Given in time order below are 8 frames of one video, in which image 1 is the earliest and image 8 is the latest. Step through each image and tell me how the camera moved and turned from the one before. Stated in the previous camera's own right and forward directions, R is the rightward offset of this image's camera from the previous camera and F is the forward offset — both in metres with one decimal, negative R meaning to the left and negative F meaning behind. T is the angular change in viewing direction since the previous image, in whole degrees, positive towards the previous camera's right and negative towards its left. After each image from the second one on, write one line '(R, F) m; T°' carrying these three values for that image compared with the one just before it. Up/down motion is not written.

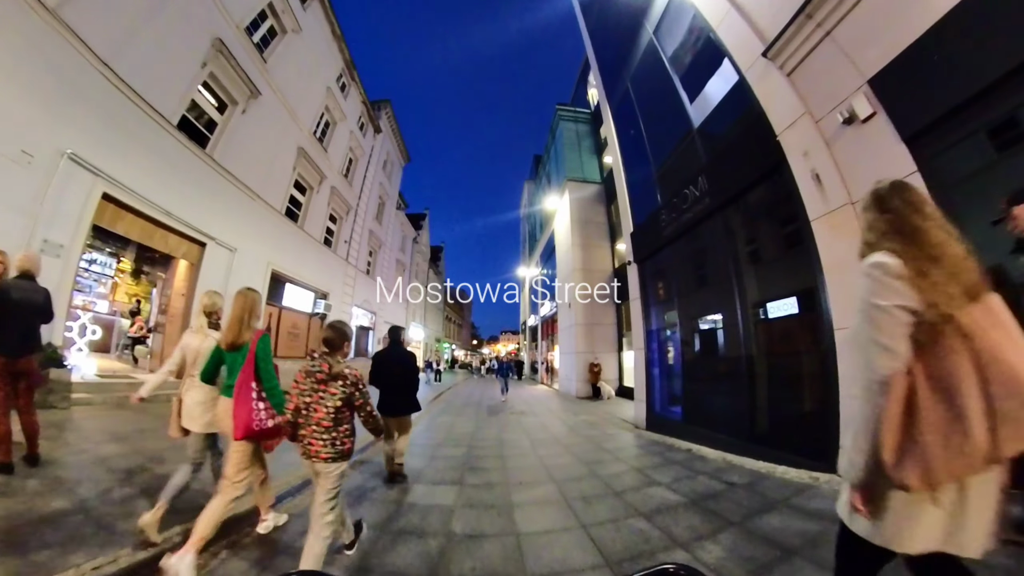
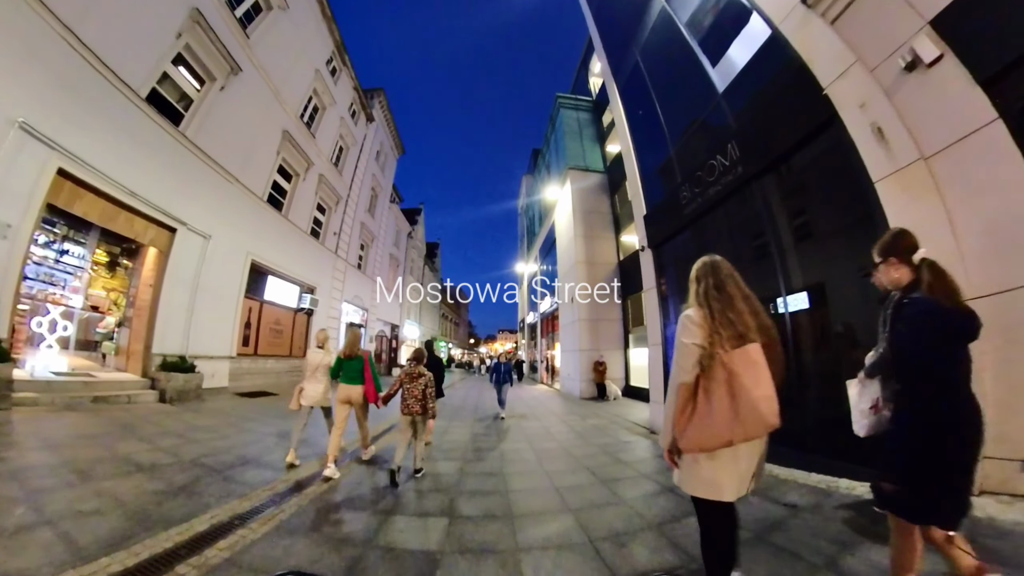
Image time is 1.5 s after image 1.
(-0.1, +0.7) m; 0°
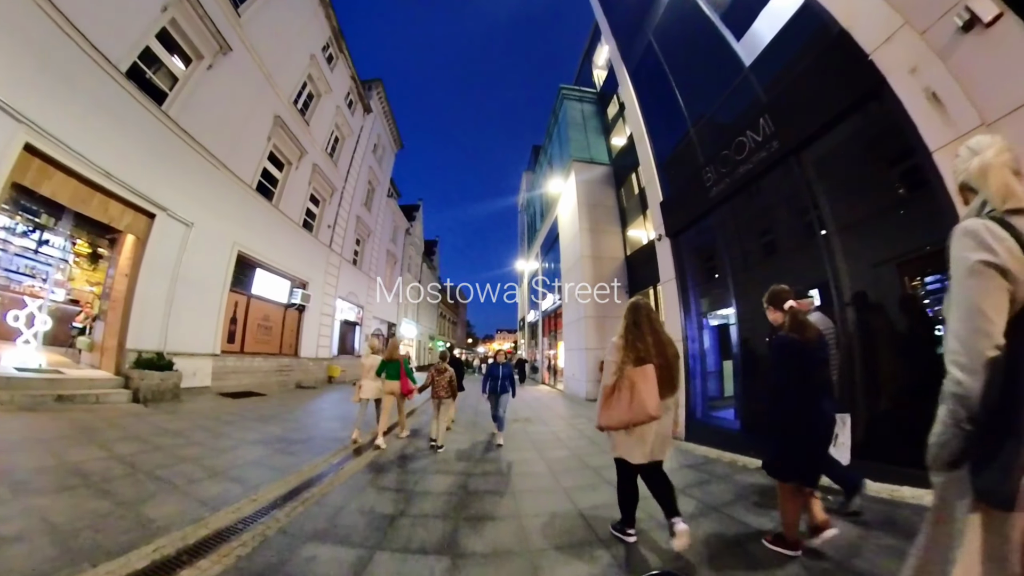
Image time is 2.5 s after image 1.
(-0.1, +0.5) m; 0°
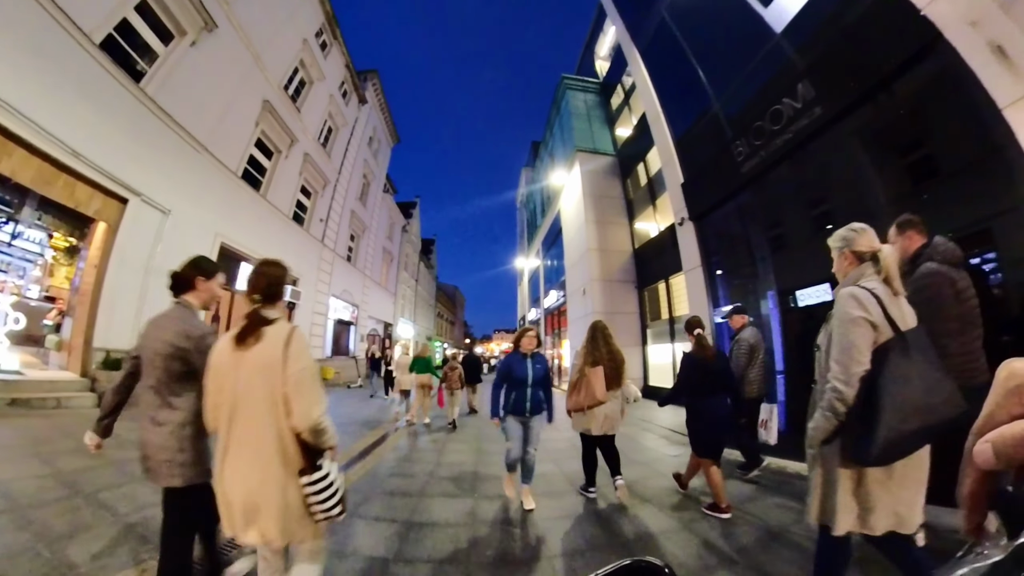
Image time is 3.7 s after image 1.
(-0.2, +0.6) m; 0°
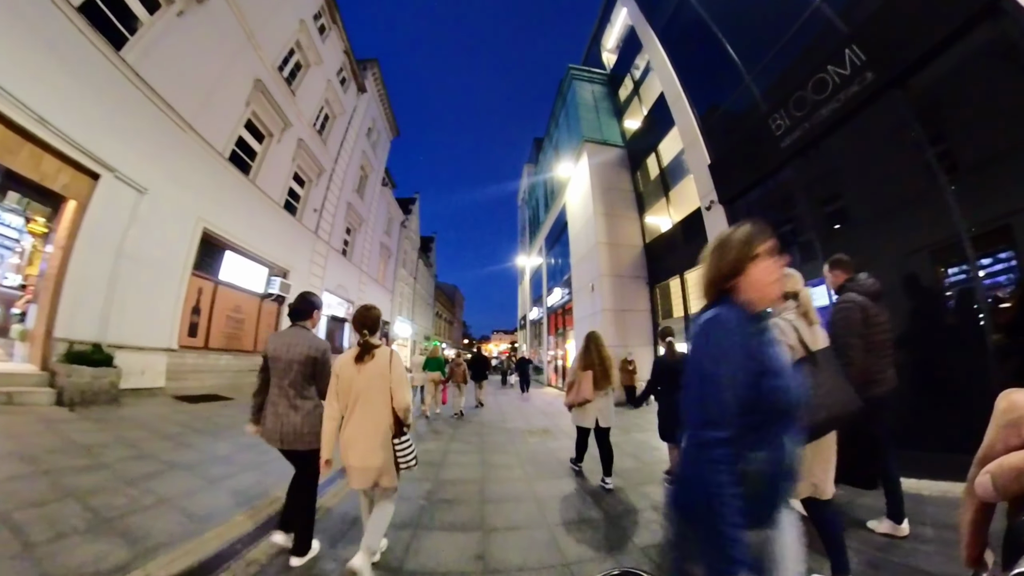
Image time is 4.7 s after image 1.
(-0.1, +0.6) m; 0°
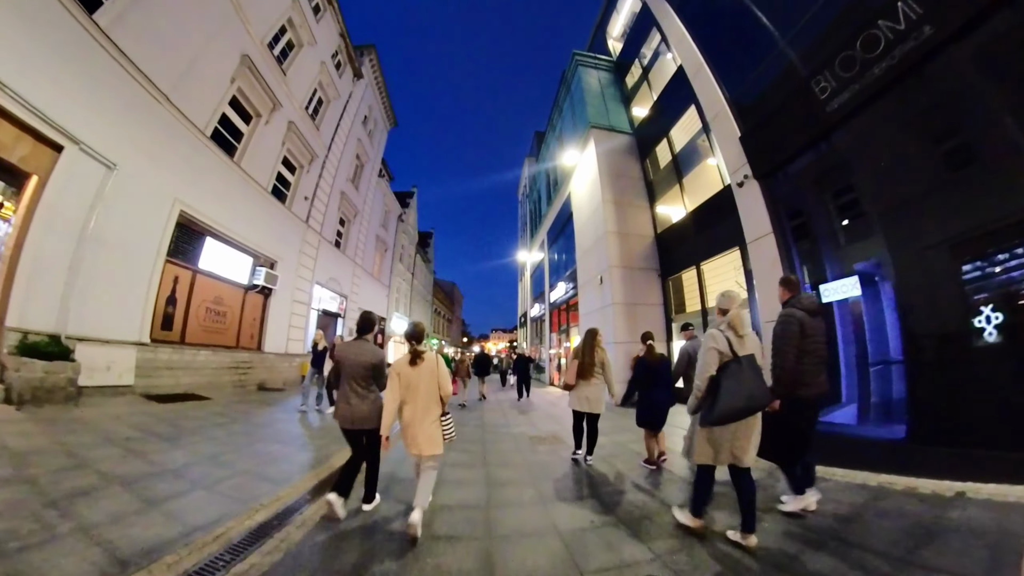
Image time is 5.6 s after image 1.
(-0.1, +0.6) m; 0°
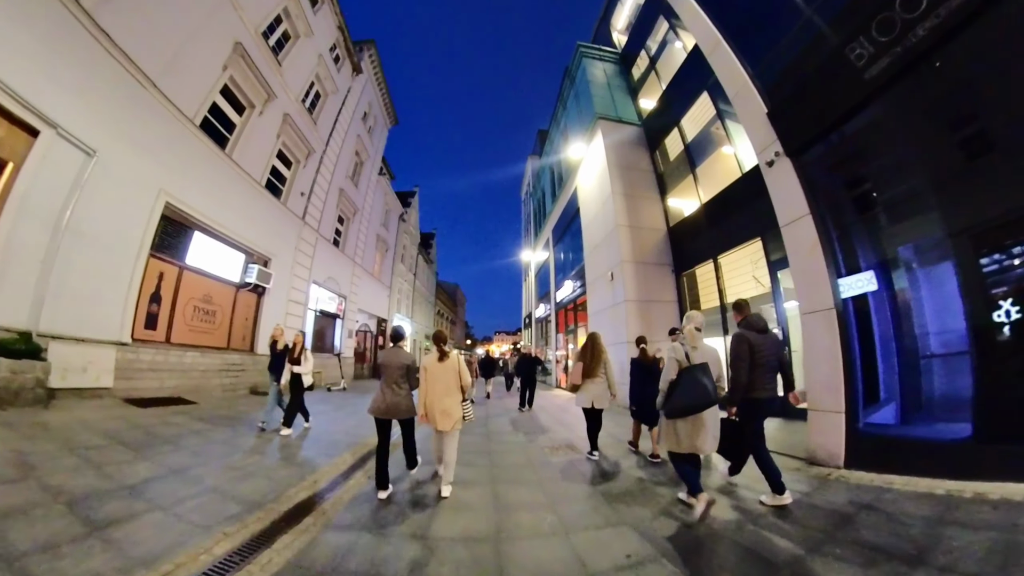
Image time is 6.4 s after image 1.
(-0.1, +0.4) m; 0°
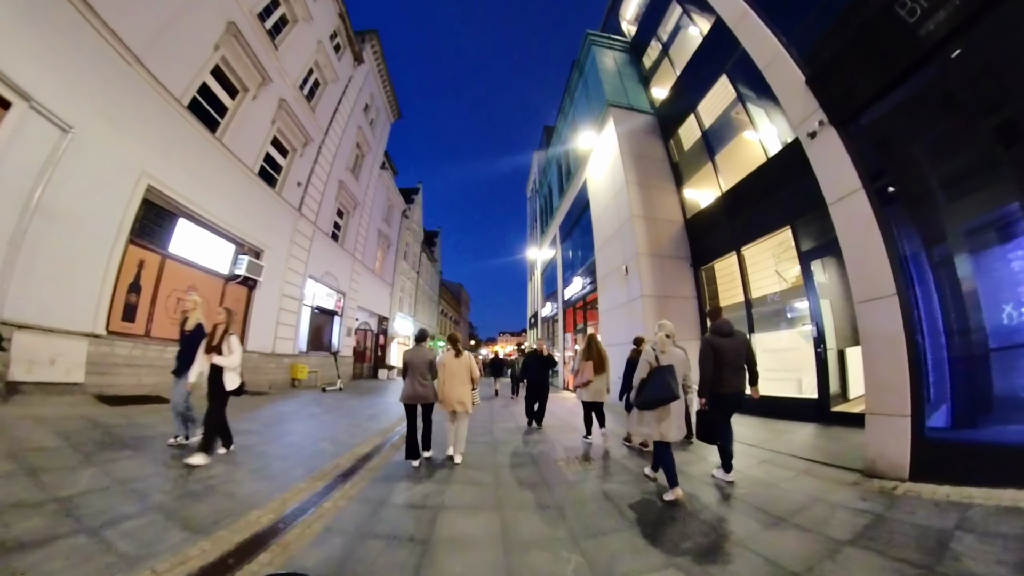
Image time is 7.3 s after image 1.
(-0.1, +0.5) m; -1°
